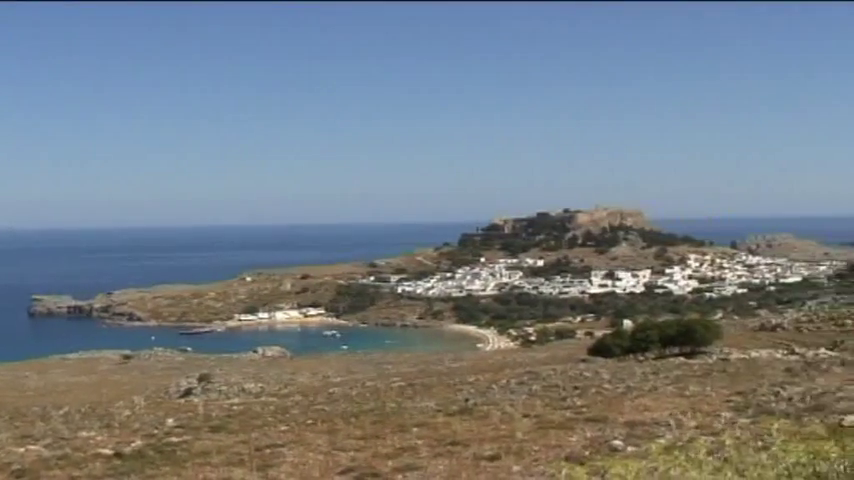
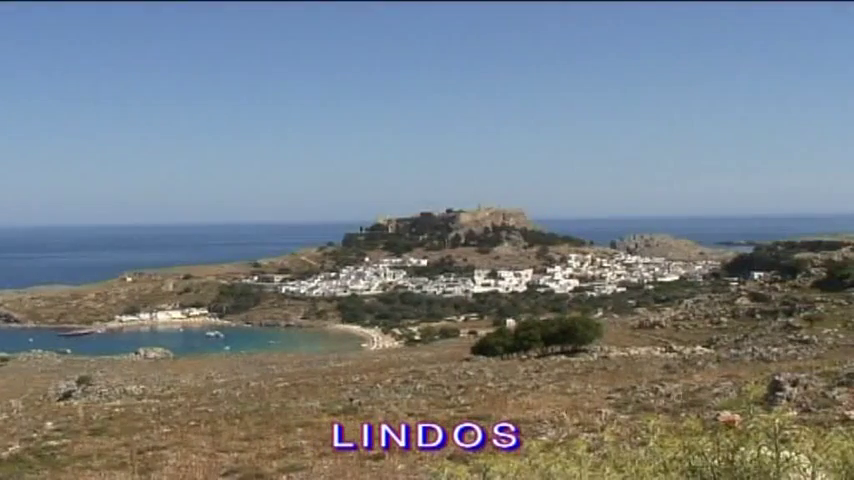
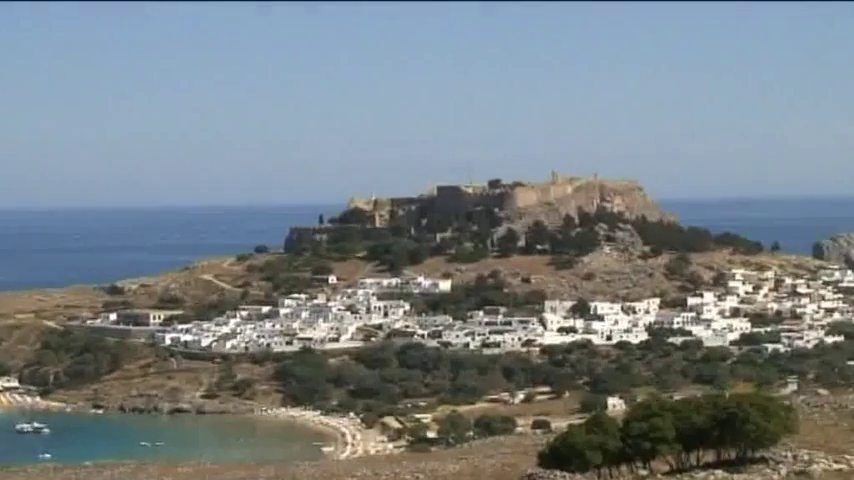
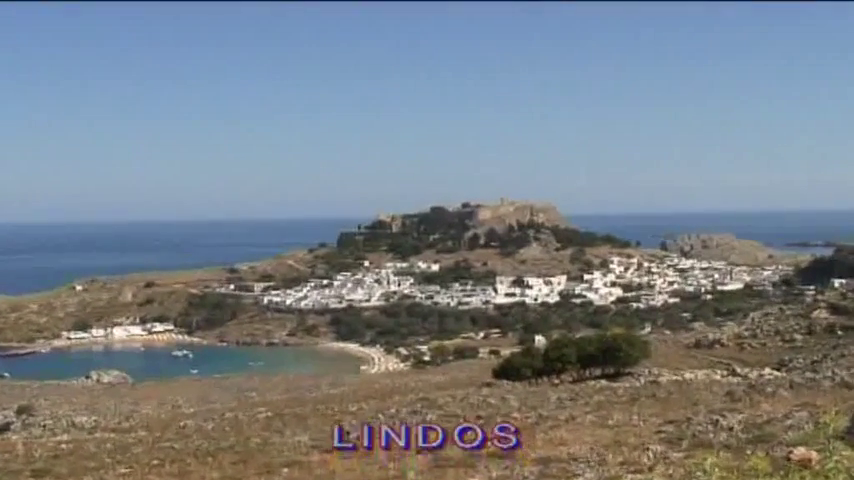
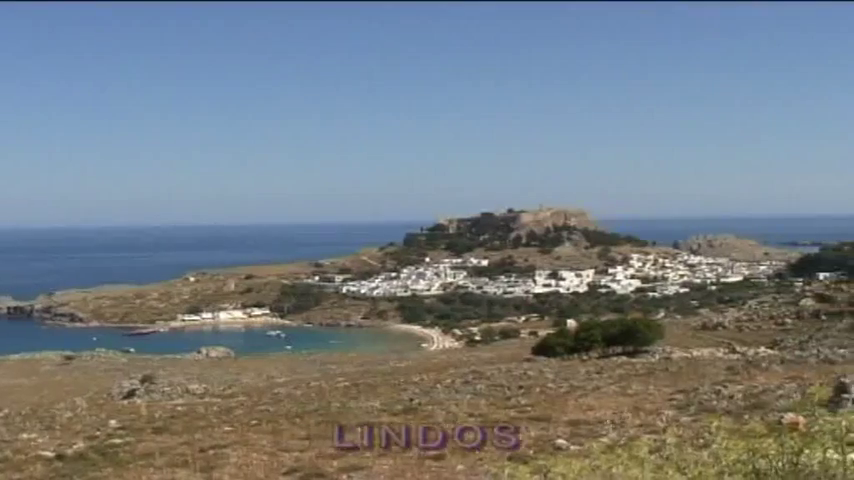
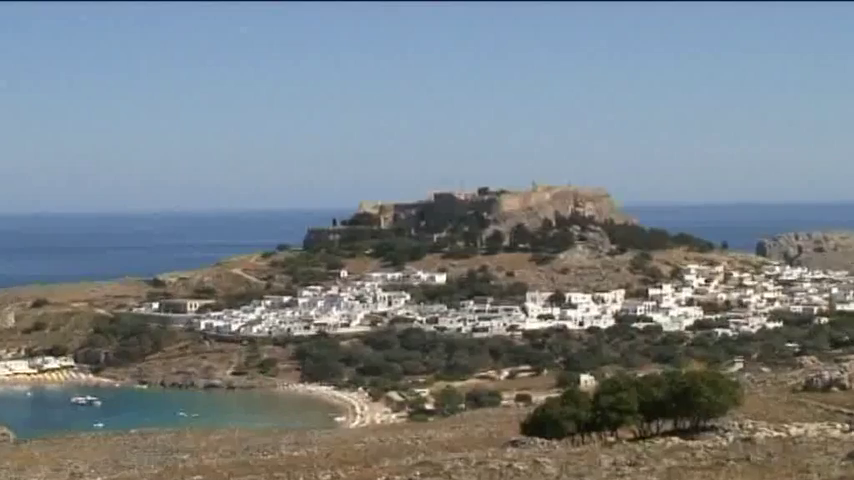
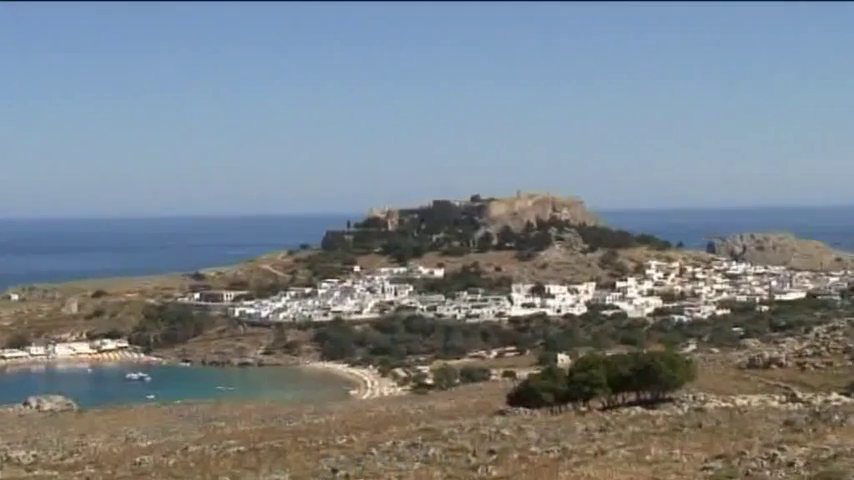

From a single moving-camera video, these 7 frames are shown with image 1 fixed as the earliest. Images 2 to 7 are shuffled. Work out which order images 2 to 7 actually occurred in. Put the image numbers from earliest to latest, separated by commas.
5, 2, 4, 7, 6, 3
